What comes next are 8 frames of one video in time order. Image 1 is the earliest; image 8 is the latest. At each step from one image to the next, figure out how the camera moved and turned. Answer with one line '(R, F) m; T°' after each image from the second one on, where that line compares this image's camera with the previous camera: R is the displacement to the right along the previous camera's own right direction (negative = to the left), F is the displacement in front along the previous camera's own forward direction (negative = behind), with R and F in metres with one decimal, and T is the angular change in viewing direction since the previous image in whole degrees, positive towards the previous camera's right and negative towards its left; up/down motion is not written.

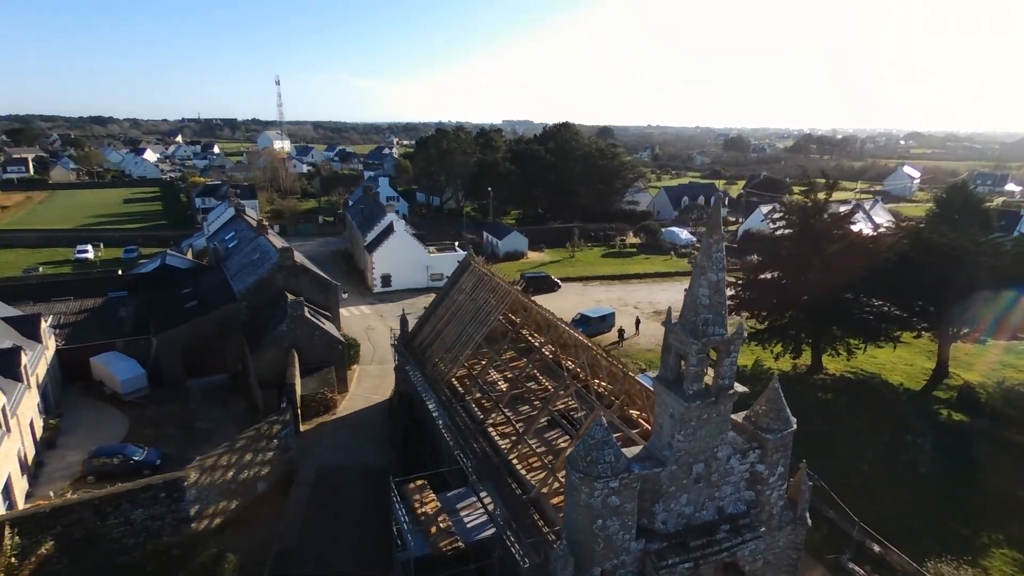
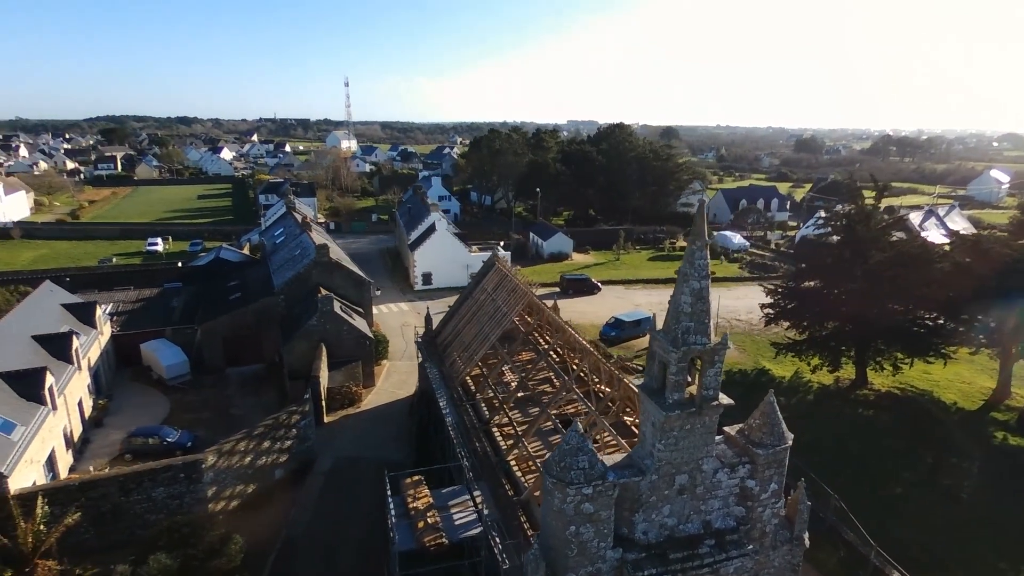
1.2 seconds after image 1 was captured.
(+1.3, 0.0) m; -6°
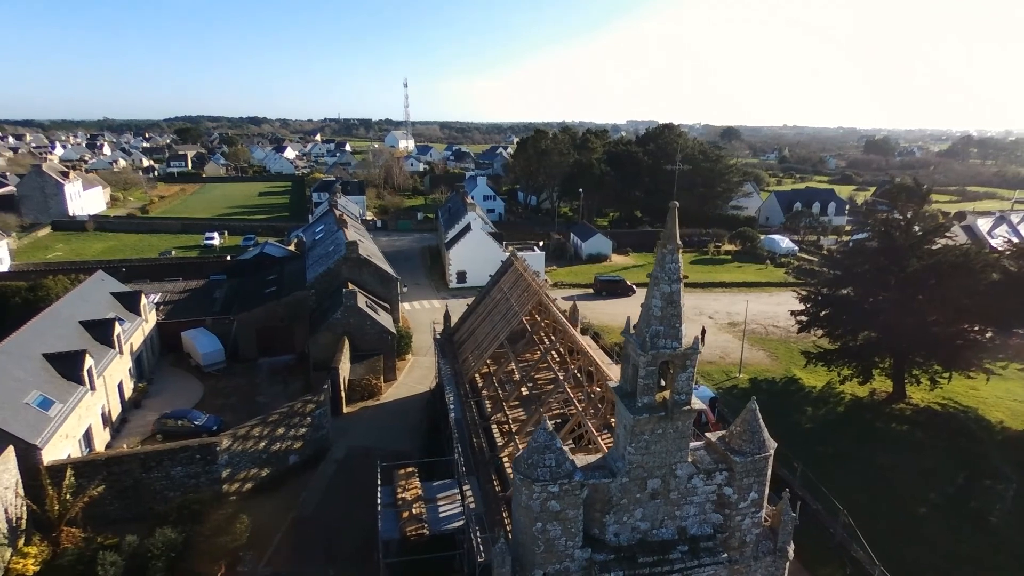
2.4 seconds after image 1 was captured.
(+1.4, -0.1) m; -5°
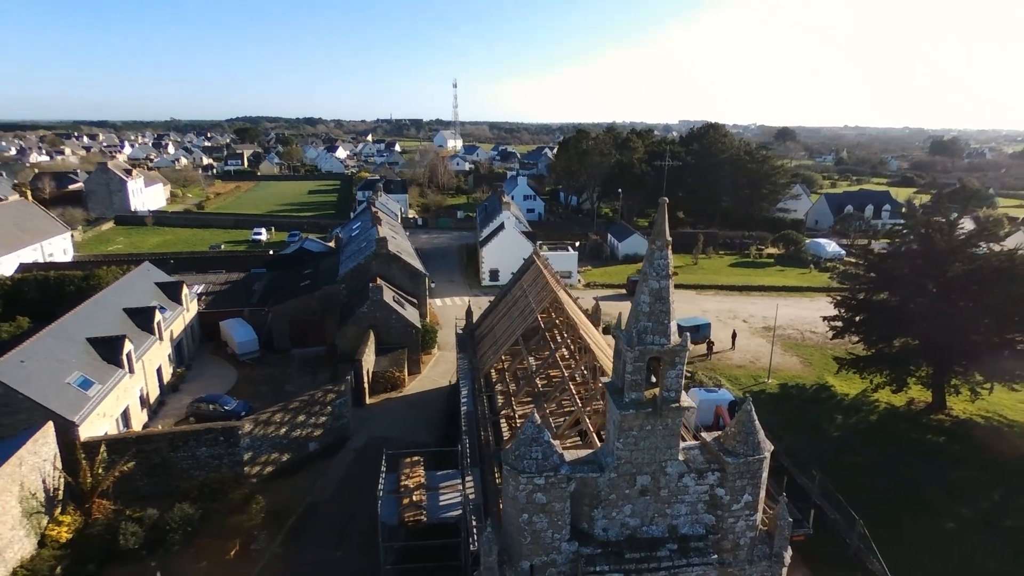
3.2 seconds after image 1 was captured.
(+0.9, -0.1) m; -4°
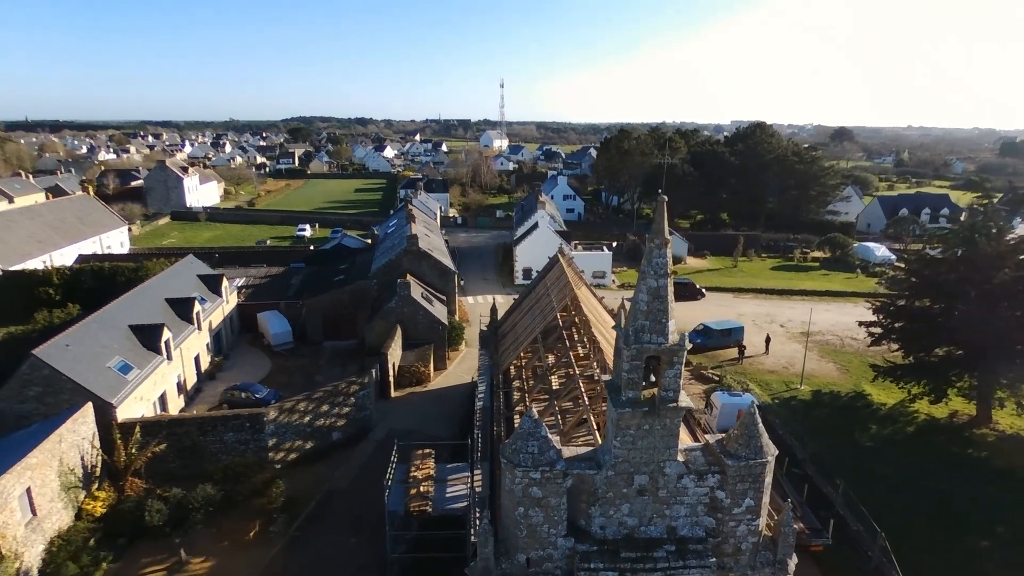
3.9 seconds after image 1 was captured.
(+0.8, -0.1) m; -4°
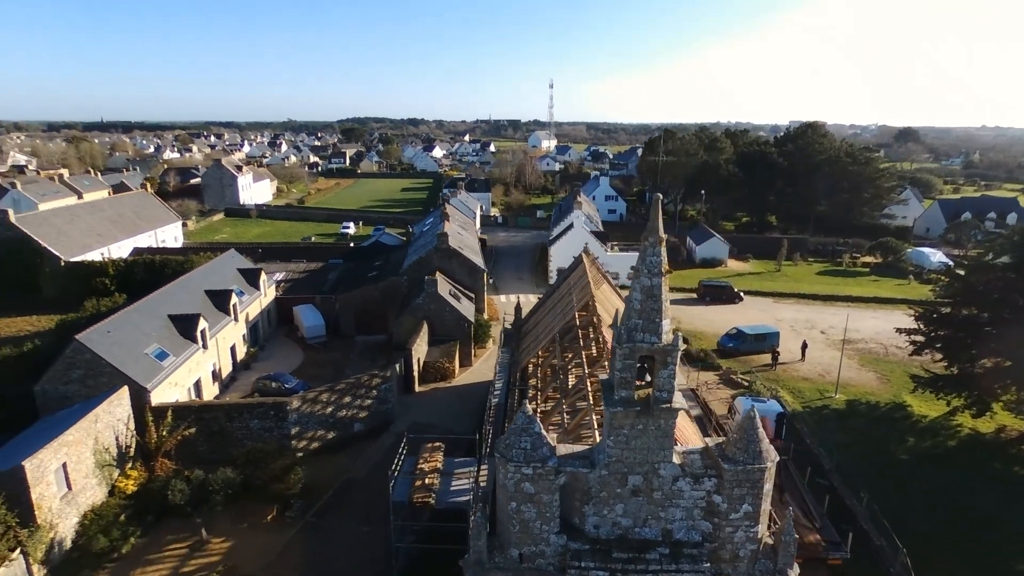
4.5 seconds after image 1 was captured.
(+0.9, -0.1) m; -4°
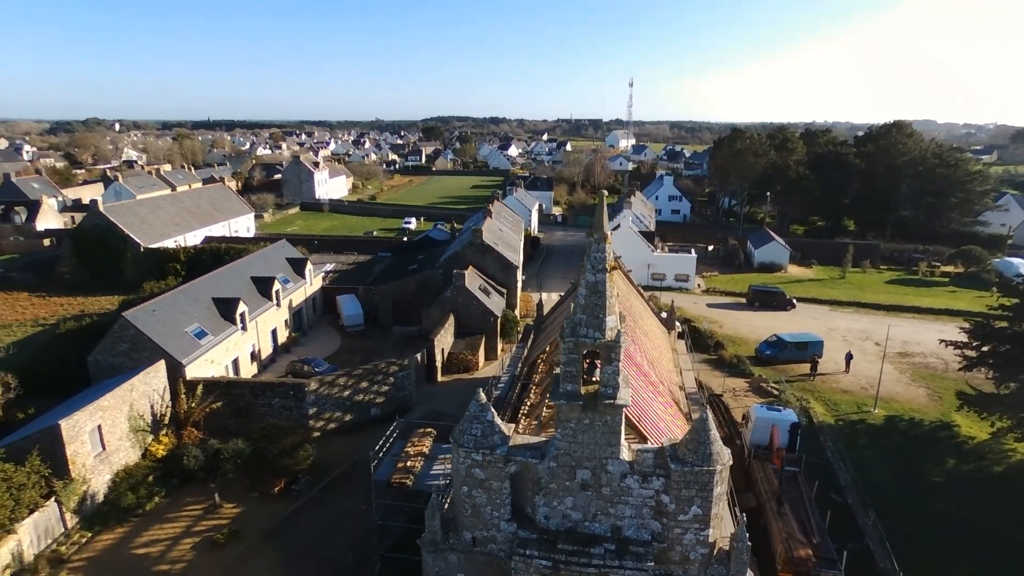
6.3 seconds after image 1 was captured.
(+2.1, -0.2) m; -7°
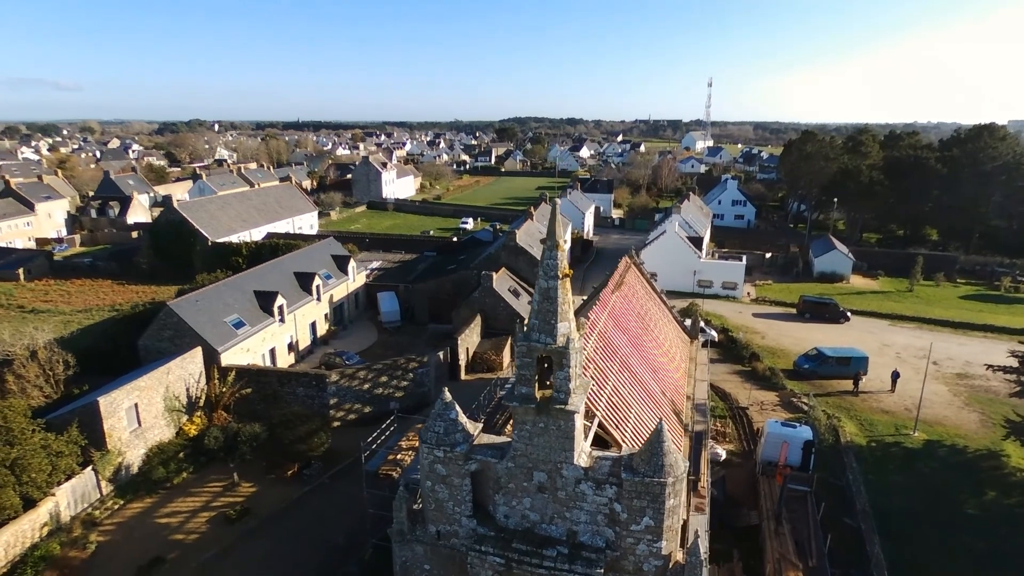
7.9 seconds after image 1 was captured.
(+1.9, -0.2) m; -7°
